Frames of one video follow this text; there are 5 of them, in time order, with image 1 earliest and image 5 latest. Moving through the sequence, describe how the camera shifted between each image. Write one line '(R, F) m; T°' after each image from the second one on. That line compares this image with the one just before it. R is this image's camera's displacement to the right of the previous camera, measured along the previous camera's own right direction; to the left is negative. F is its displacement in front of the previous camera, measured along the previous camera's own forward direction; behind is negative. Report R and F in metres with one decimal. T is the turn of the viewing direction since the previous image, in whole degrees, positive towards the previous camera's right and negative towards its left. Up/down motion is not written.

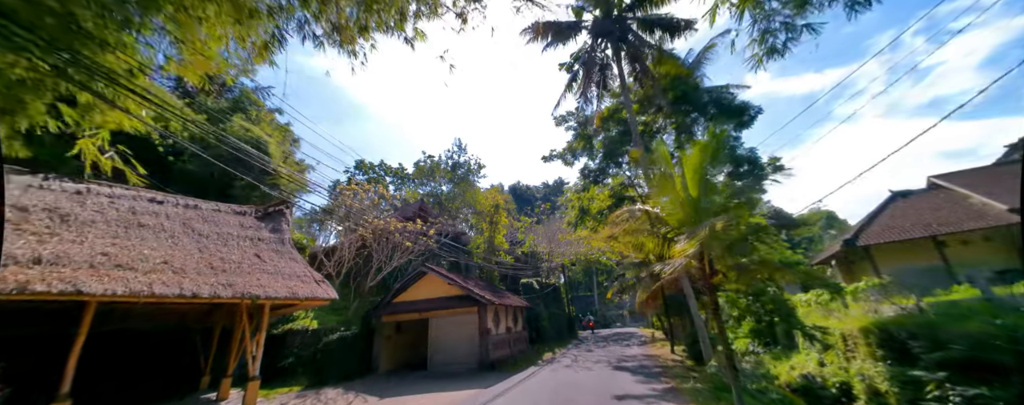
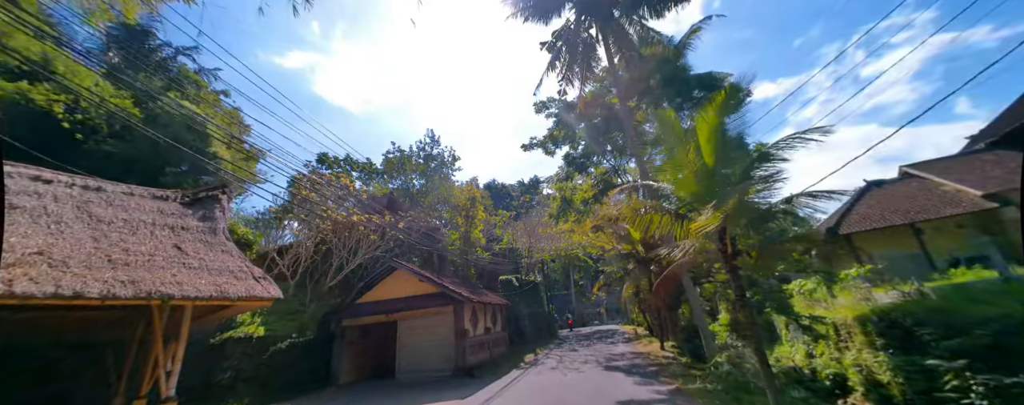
(-0.2, +1.1) m; +4°
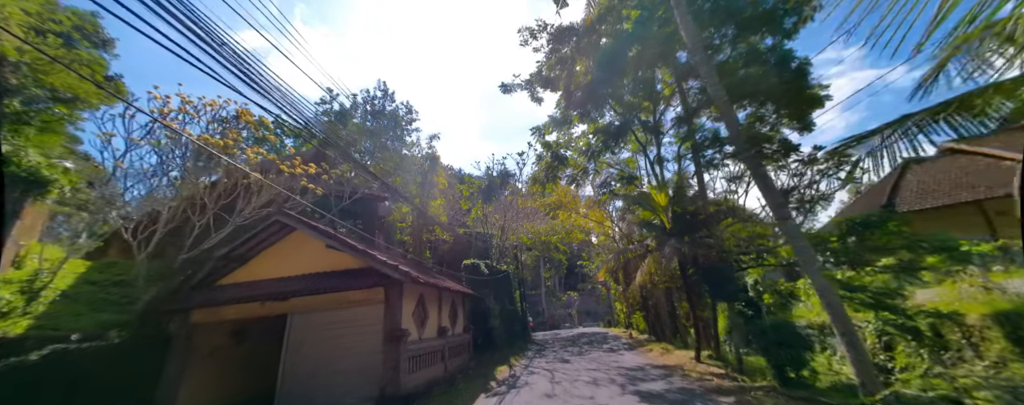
(-0.2, +3.9) m; +6°
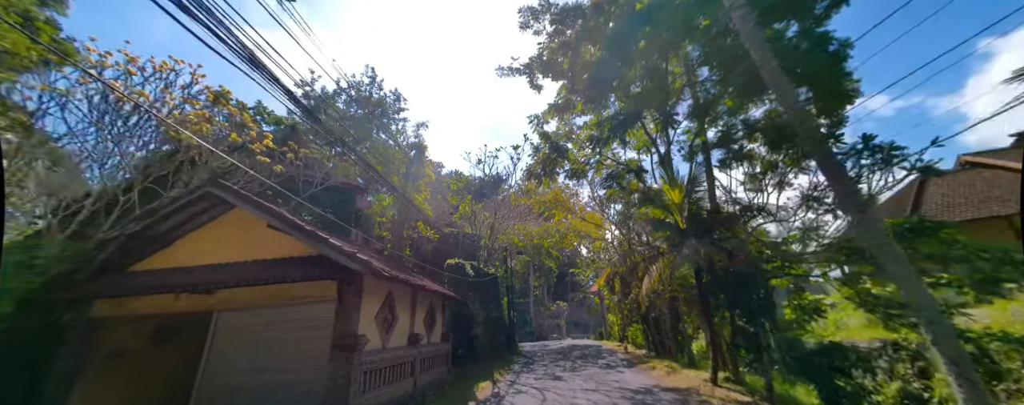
(0.0, +1.1) m; +1°
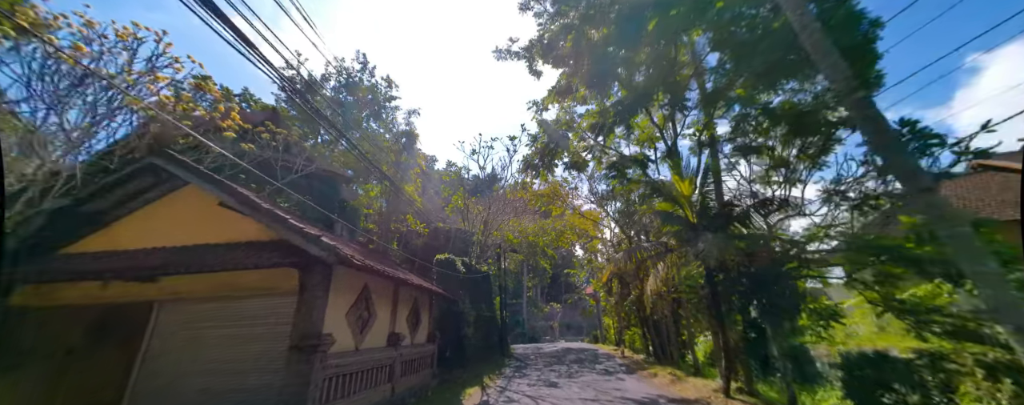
(0.0, +0.6) m; +1°
